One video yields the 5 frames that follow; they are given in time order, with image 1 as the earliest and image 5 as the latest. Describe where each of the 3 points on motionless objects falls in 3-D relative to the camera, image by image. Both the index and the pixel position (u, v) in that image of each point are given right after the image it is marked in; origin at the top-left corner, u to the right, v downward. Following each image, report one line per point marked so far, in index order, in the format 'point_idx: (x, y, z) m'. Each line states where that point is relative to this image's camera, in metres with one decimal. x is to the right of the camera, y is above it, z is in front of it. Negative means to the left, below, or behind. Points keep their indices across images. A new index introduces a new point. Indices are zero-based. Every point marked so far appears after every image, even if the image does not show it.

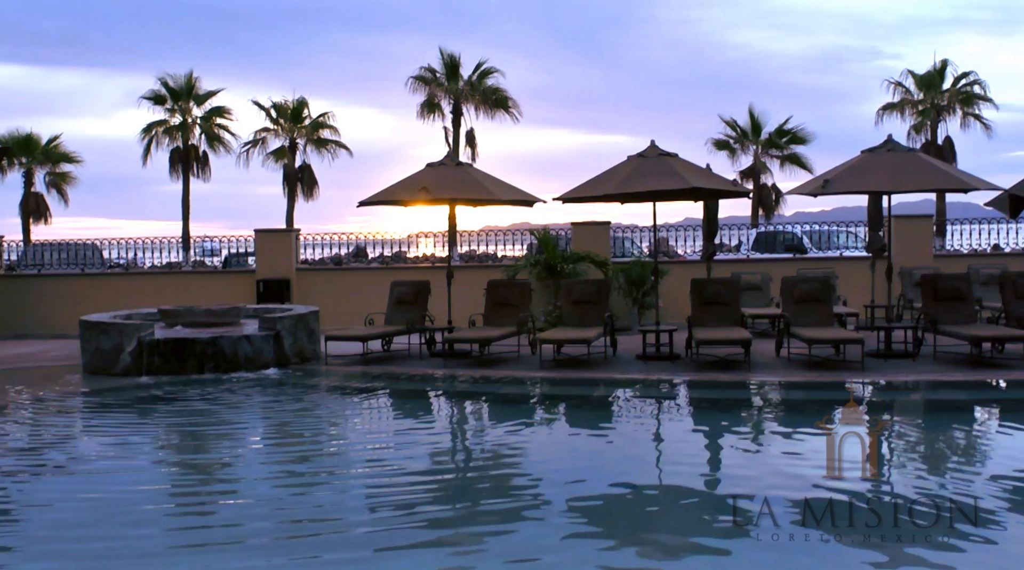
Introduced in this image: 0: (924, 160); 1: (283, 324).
0: (+4.4, +1.3, +10.1) m
1: (-2.9, -0.5, +11.4) m
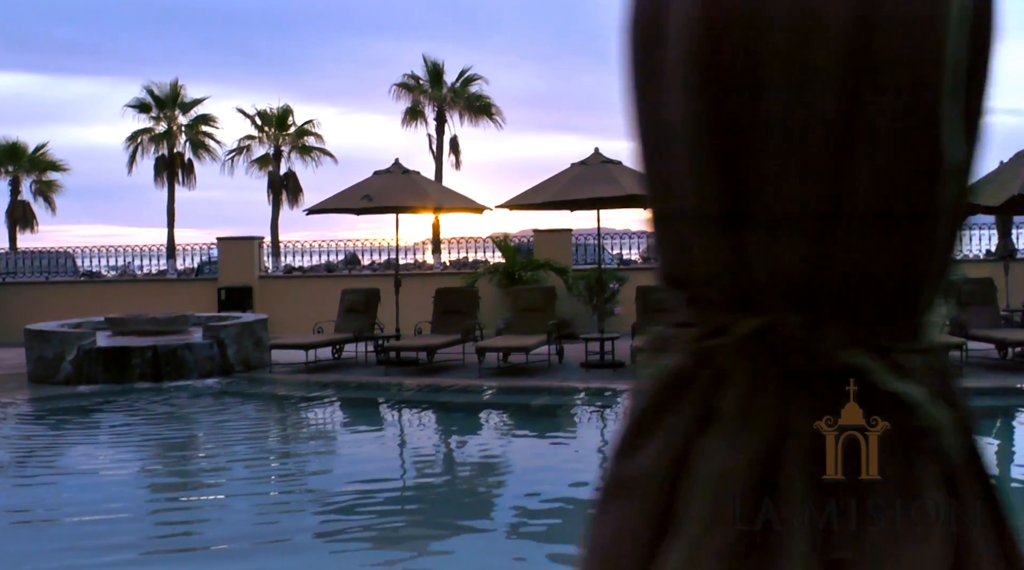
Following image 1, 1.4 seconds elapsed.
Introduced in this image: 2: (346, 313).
0: (+3.8, +1.3, +10.1) m
1: (-3.5, -0.6, +11.4) m
2: (-2.1, -0.3, +11.7) m
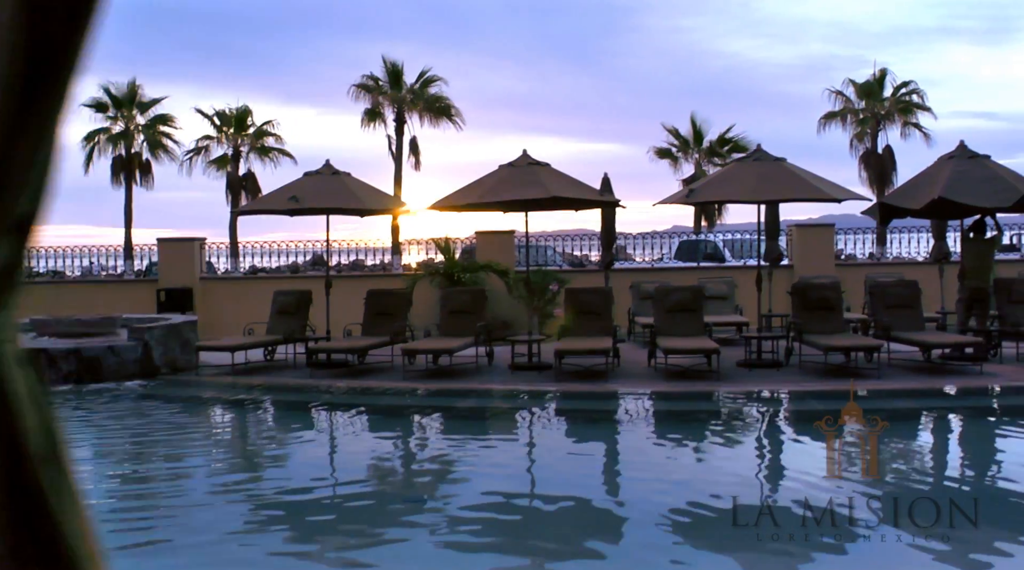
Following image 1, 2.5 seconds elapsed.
0: (+3.0, +1.2, +10.1) m
1: (-4.3, -0.6, +11.3) m
2: (-2.9, -0.4, +11.6) m
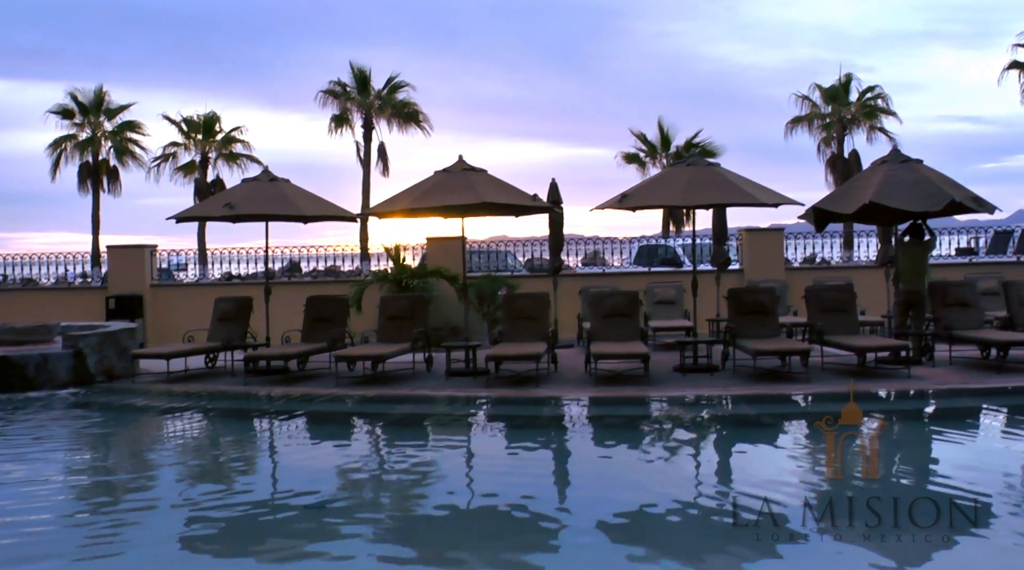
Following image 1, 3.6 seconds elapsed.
0: (+2.3, +1.2, +10.1) m
1: (-5.0, -0.7, +11.3) m
2: (-3.6, -0.4, +11.6) m
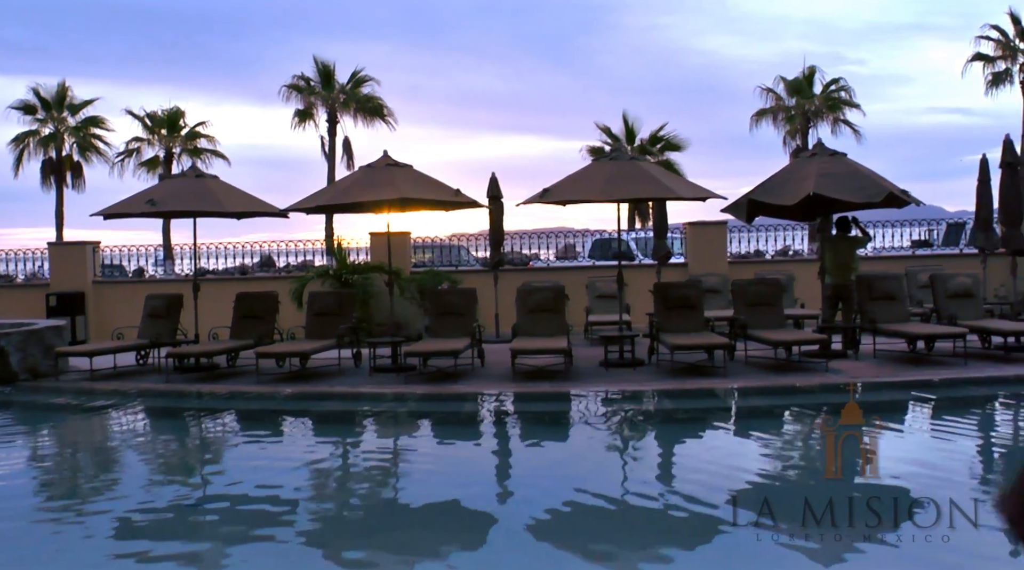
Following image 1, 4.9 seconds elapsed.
0: (+1.5, +1.2, +10.1) m
1: (-5.8, -0.6, +11.2) m
2: (-4.4, -0.4, +11.5) m
